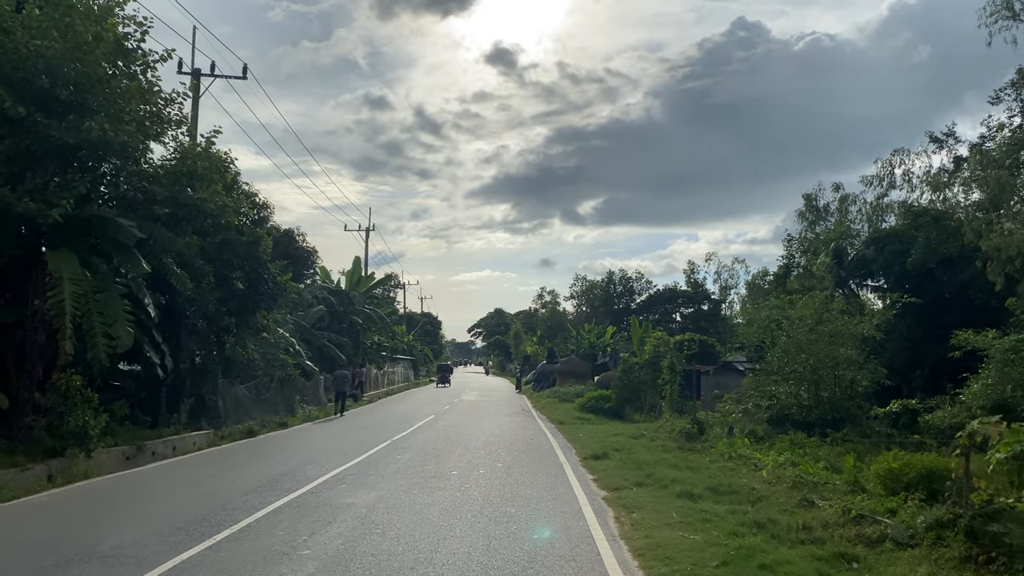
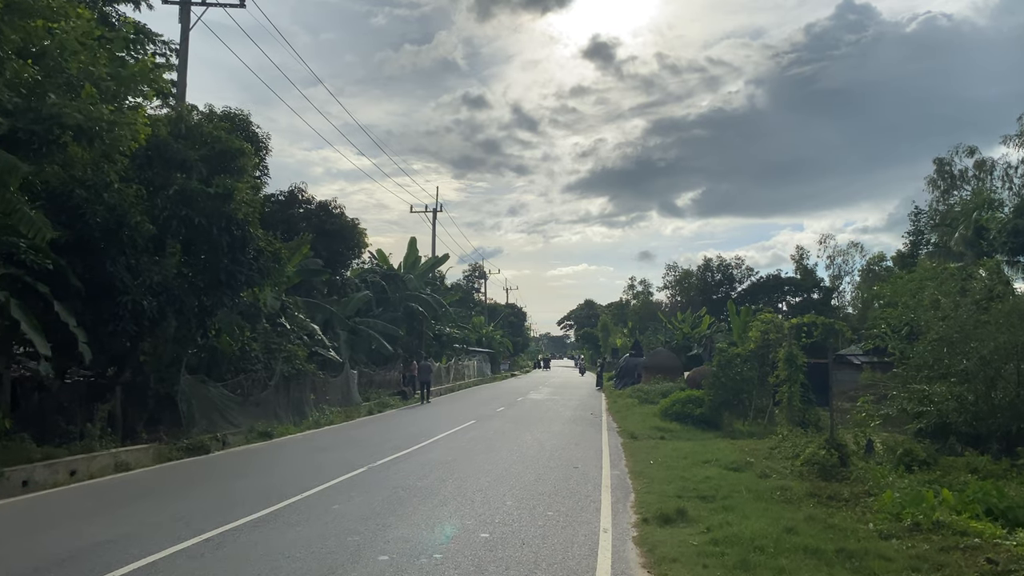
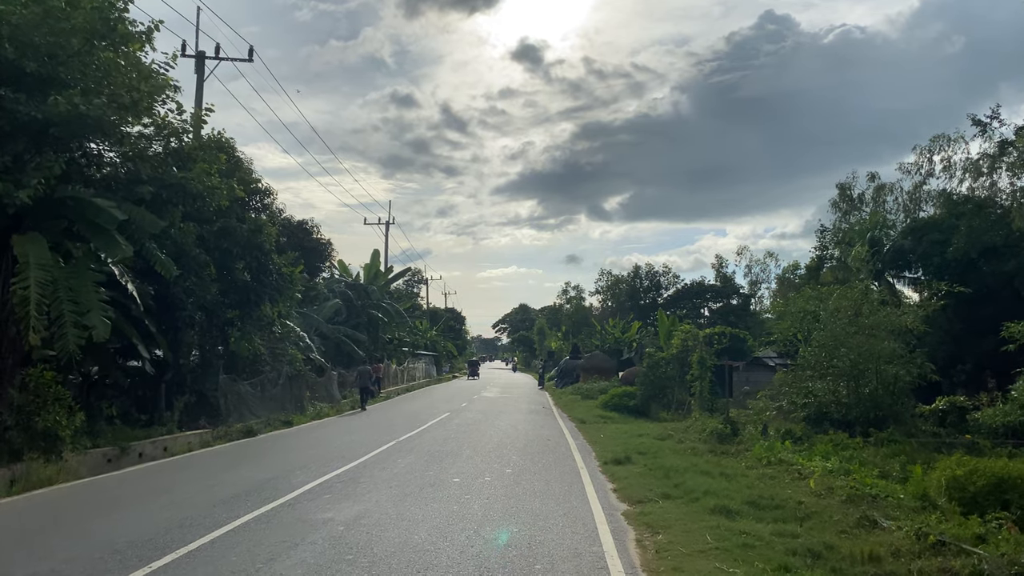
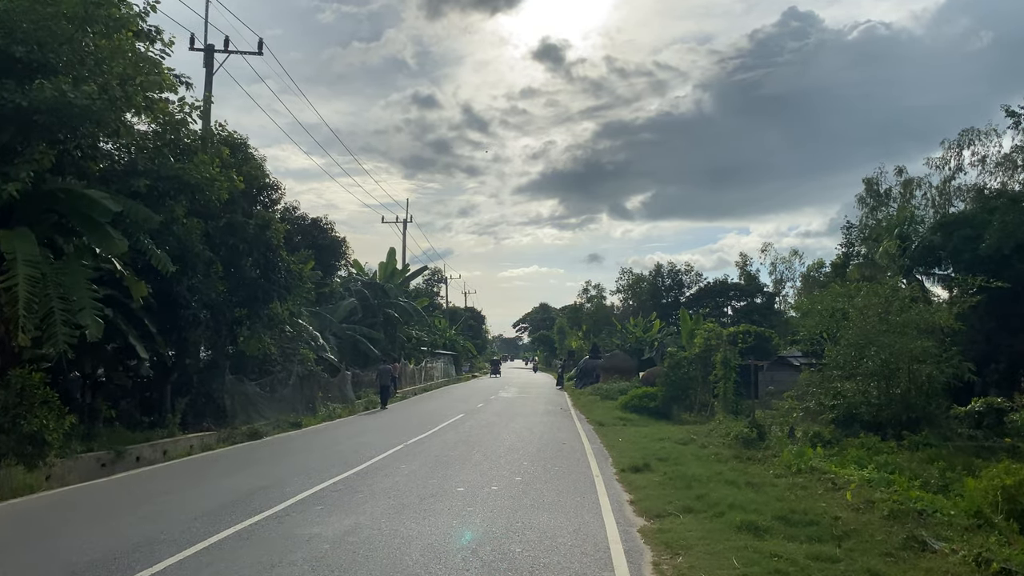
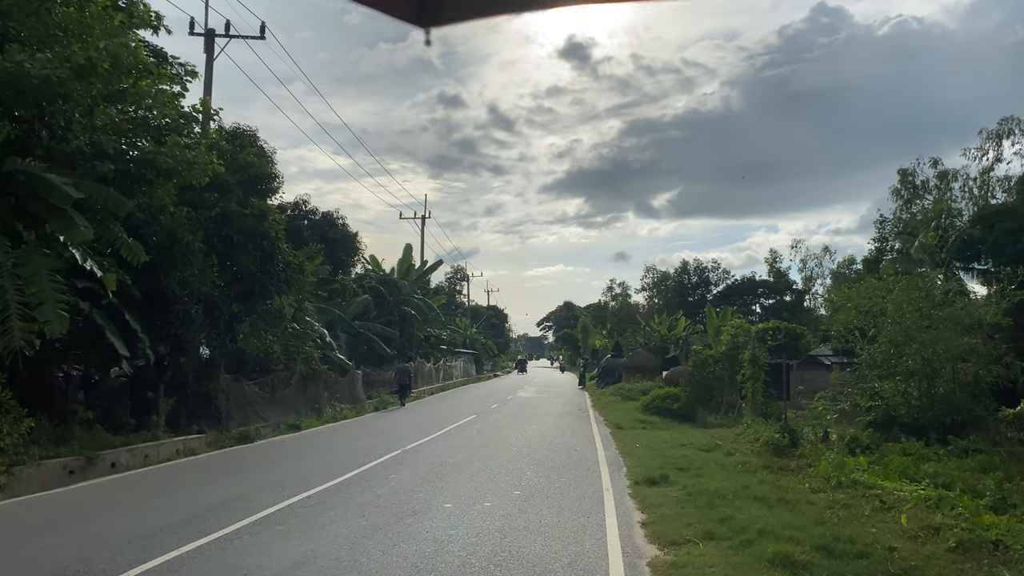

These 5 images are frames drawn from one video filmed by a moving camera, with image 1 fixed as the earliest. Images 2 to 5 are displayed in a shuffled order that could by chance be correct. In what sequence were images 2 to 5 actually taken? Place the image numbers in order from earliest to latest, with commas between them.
3, 4, 5, 2
